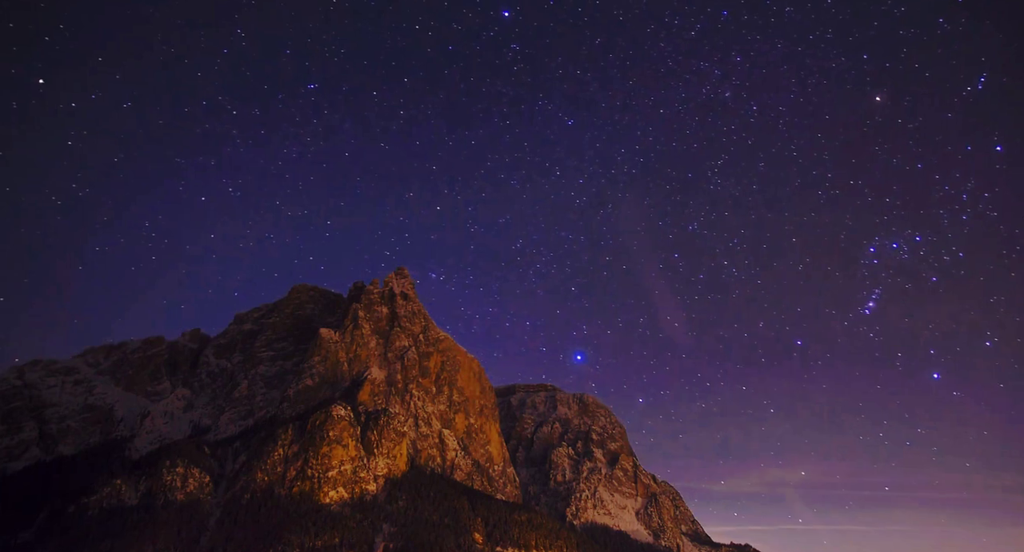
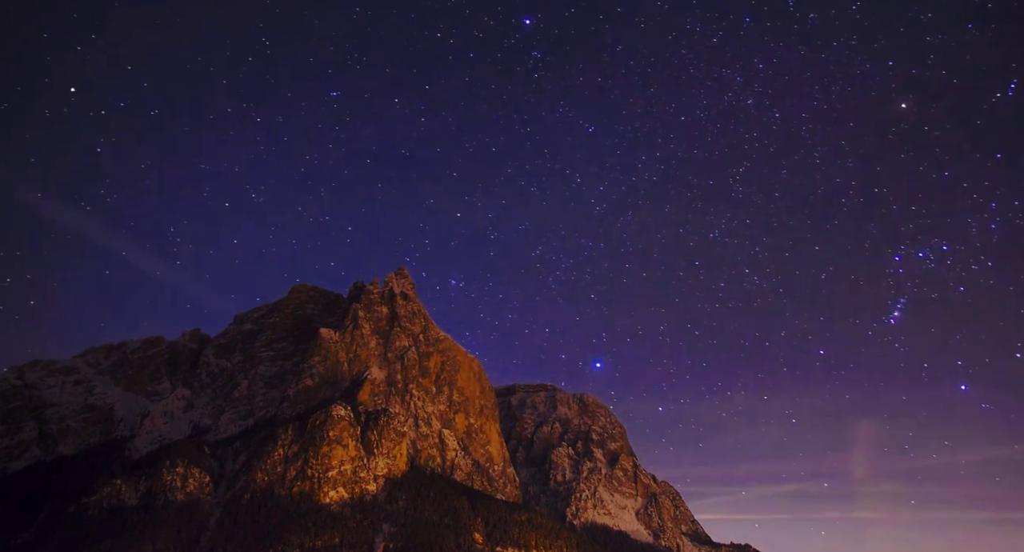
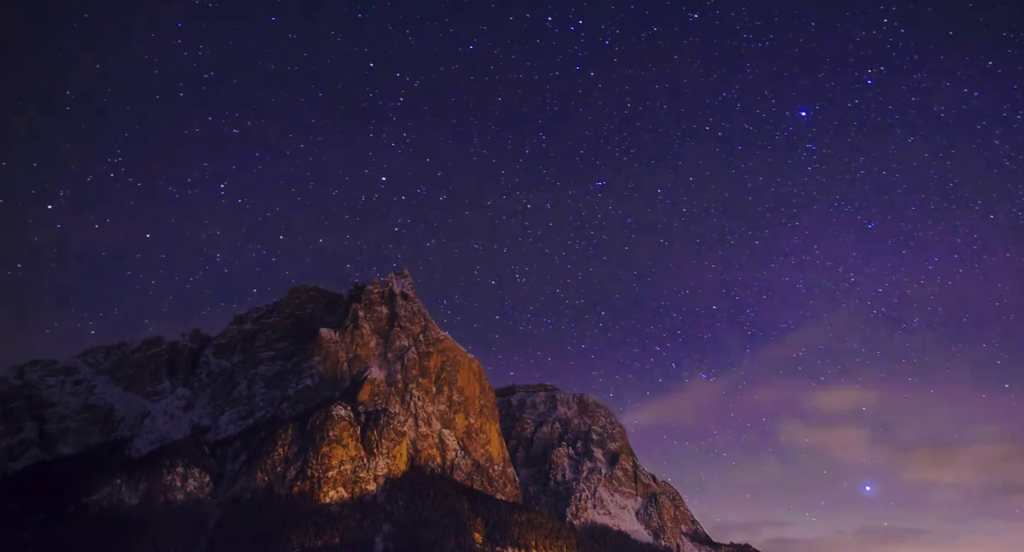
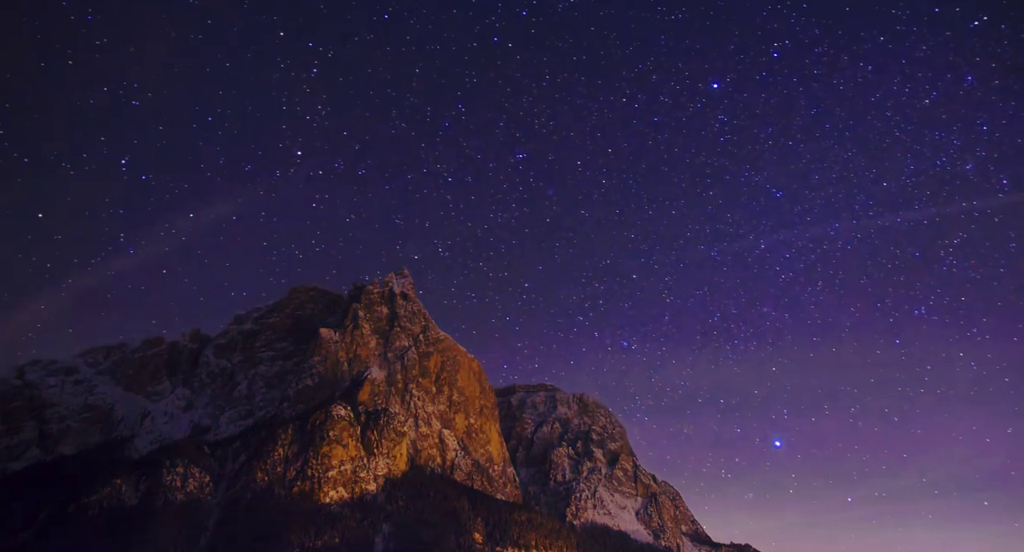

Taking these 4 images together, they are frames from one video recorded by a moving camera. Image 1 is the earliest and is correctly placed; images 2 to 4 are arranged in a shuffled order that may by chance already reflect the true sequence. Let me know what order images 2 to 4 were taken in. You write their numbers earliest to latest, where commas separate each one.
2, 4, 3
